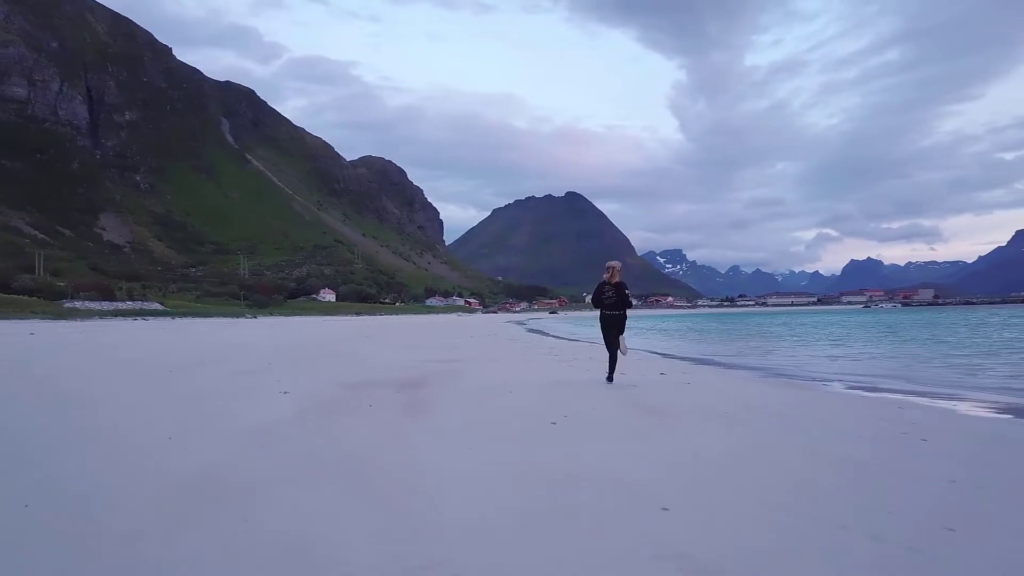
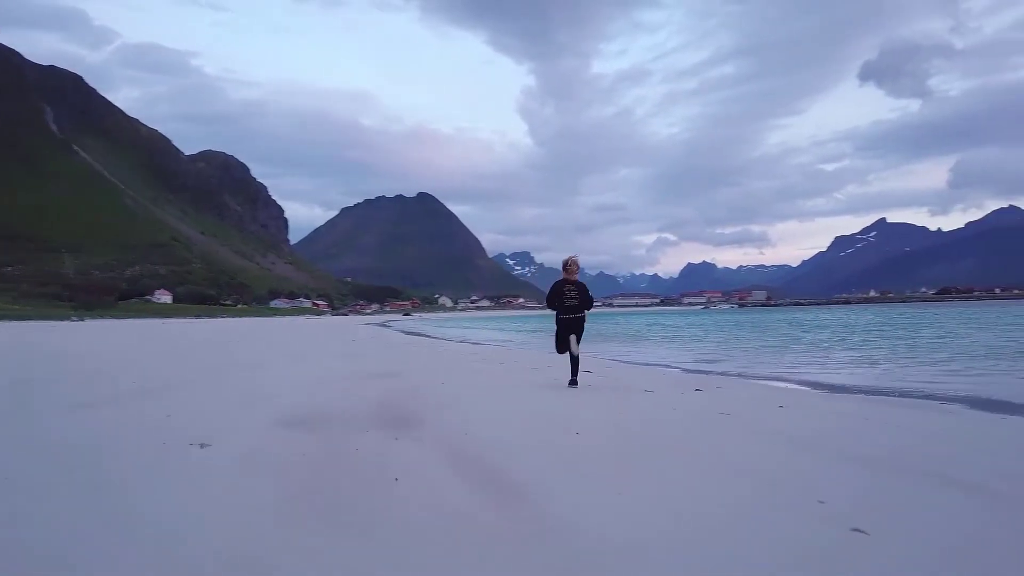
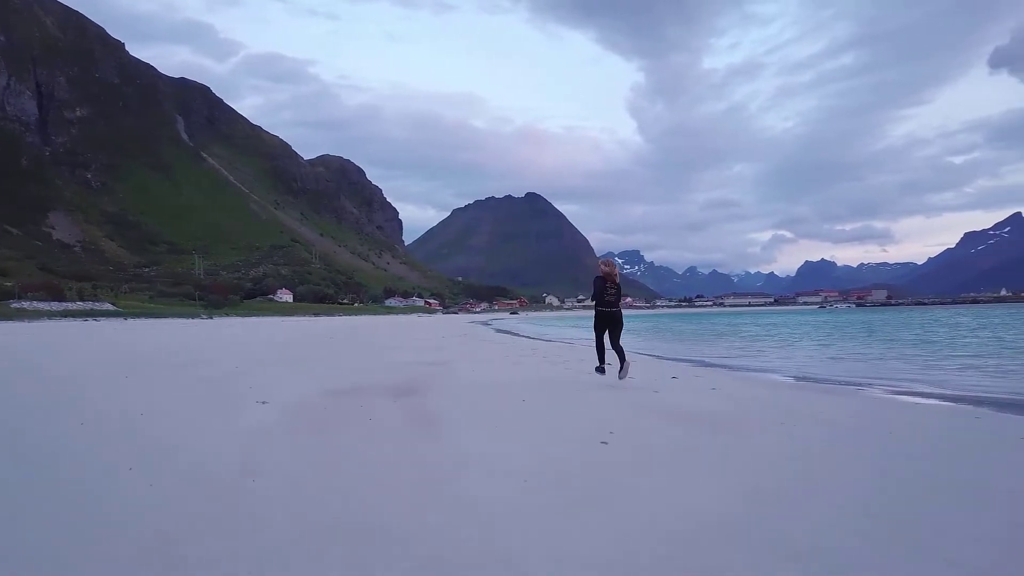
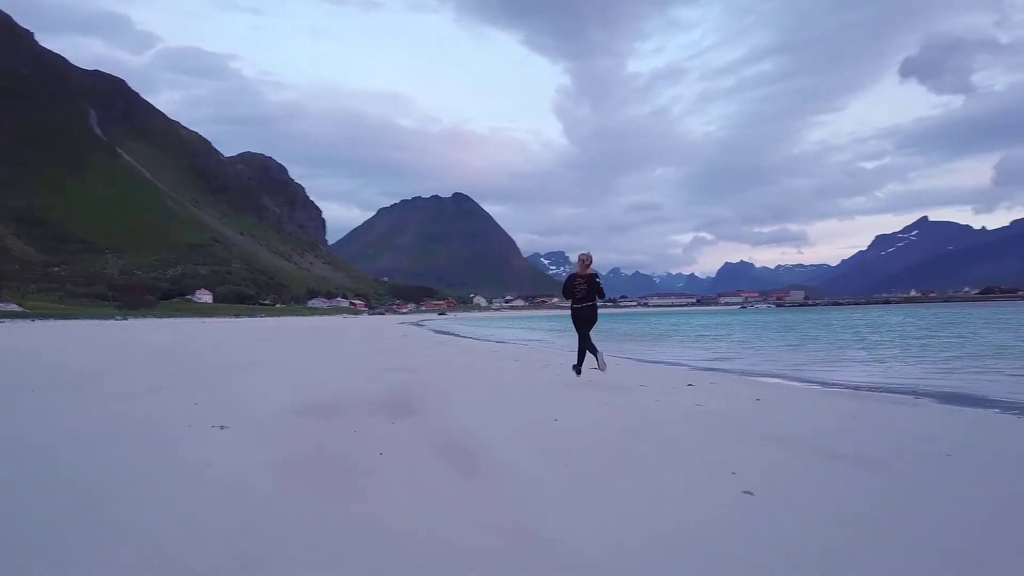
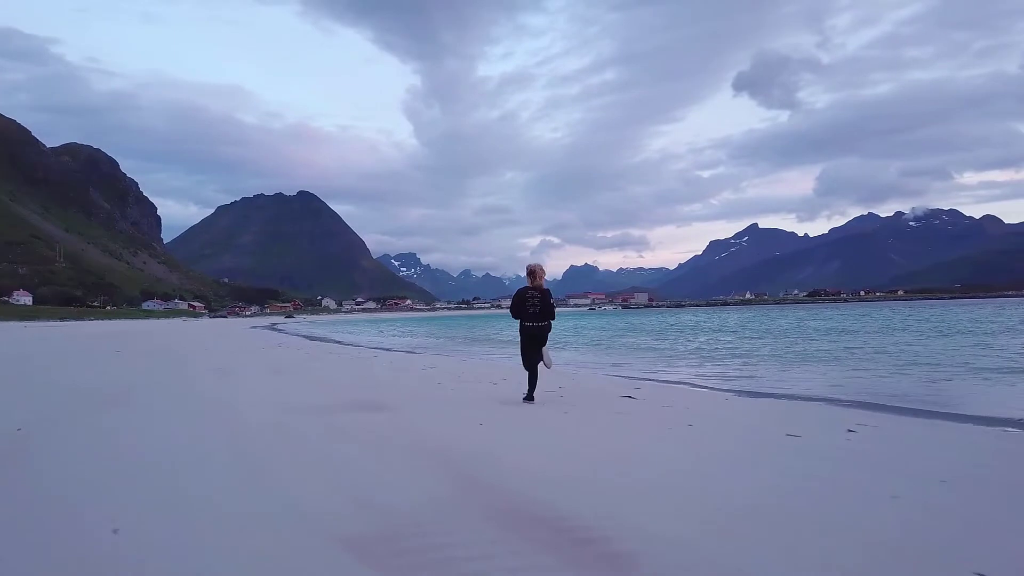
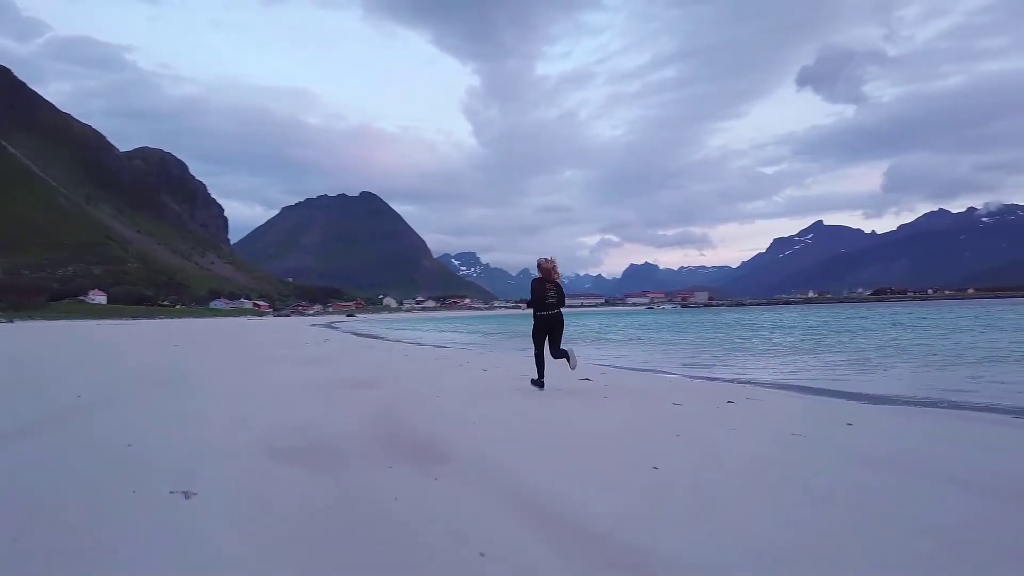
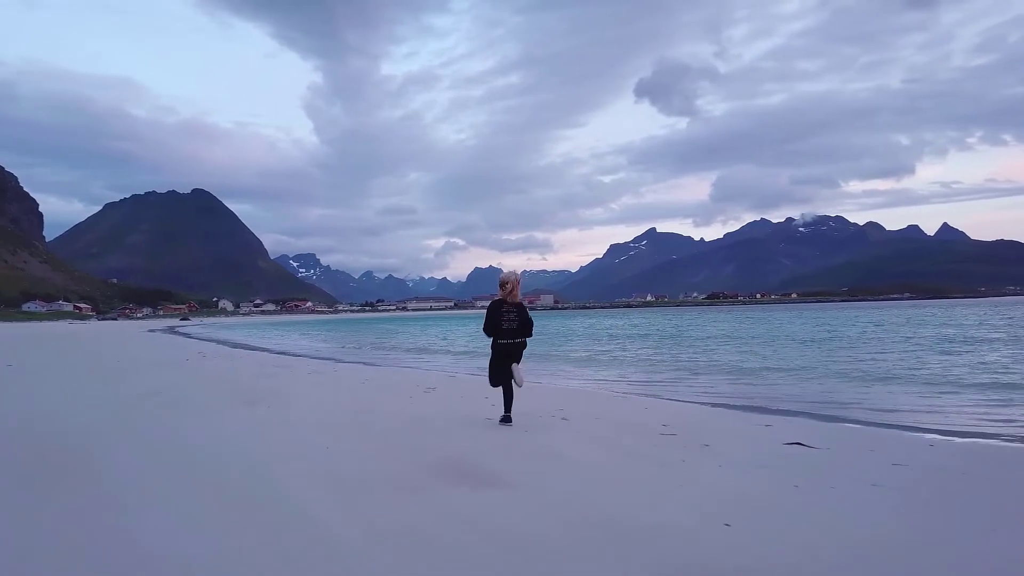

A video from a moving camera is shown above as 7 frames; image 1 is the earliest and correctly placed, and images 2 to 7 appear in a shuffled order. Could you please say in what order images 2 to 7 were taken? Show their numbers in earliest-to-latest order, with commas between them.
3, 4, 2, 6, 5, 7
